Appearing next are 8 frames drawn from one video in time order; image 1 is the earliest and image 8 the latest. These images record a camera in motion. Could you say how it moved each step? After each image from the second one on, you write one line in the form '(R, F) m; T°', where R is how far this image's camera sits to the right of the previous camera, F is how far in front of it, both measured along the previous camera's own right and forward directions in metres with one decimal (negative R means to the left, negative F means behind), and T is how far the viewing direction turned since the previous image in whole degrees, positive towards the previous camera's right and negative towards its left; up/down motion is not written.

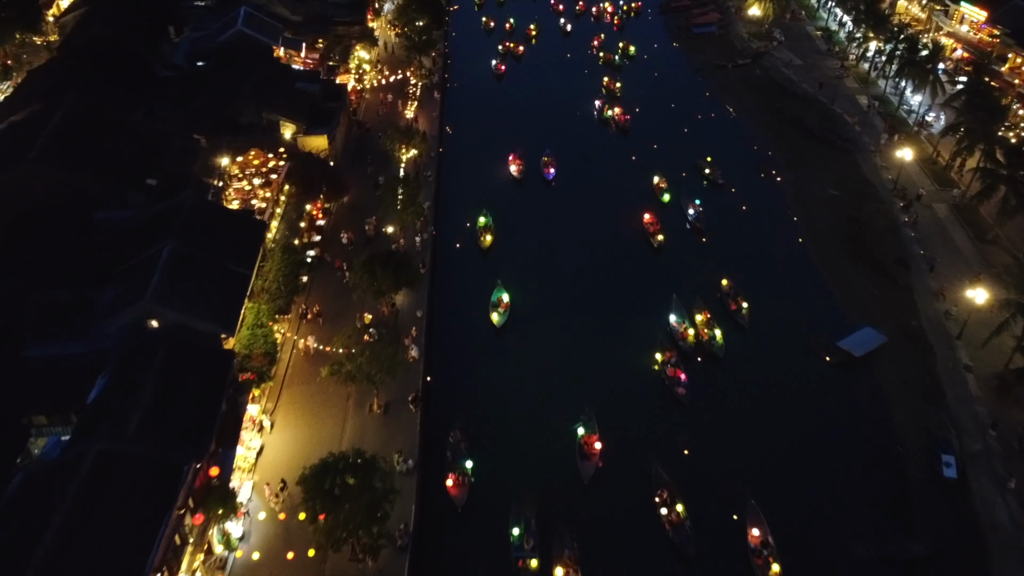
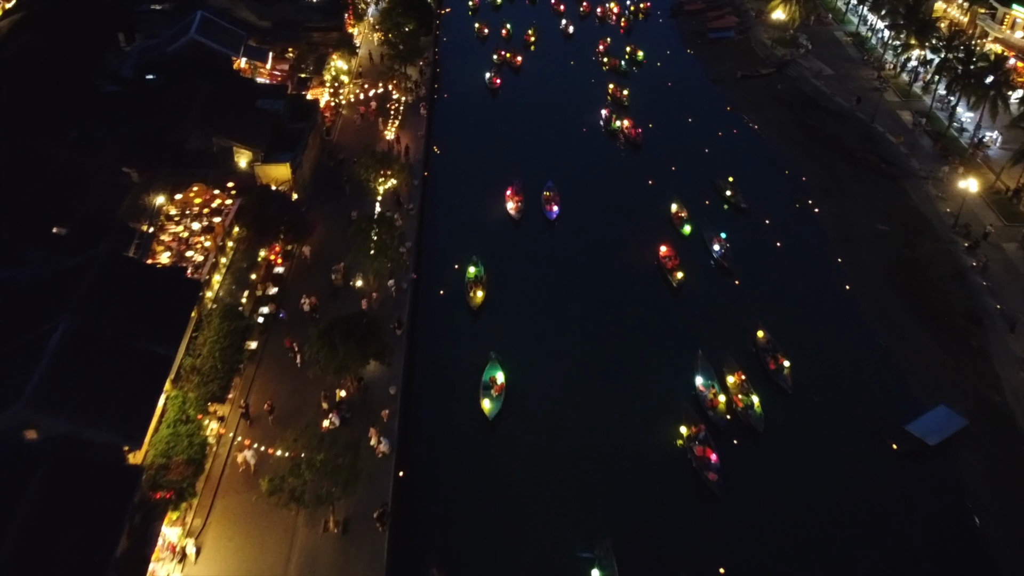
(+0.2, +7.0) m; 0°
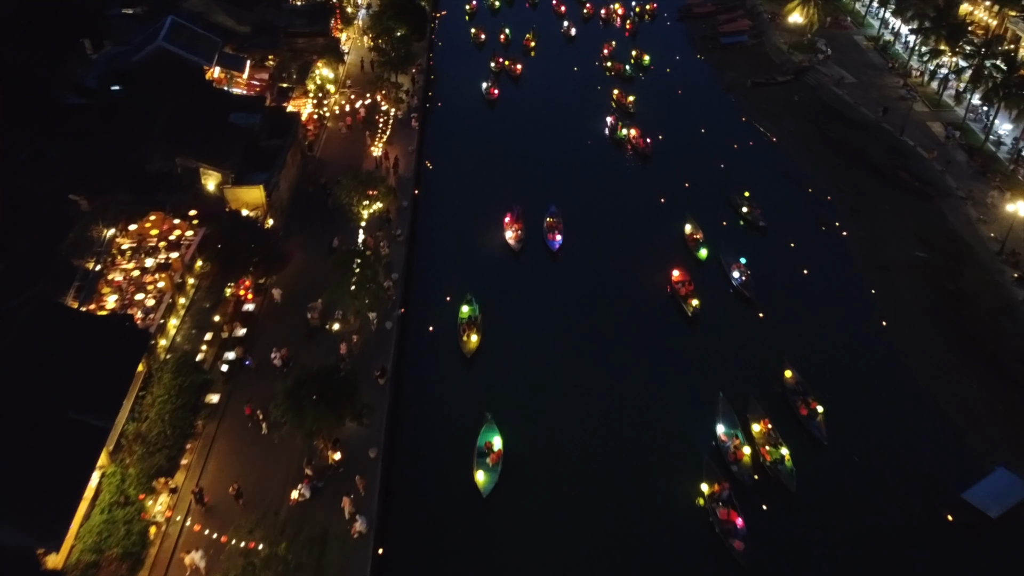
(+0.1, +4.0) m; 0°
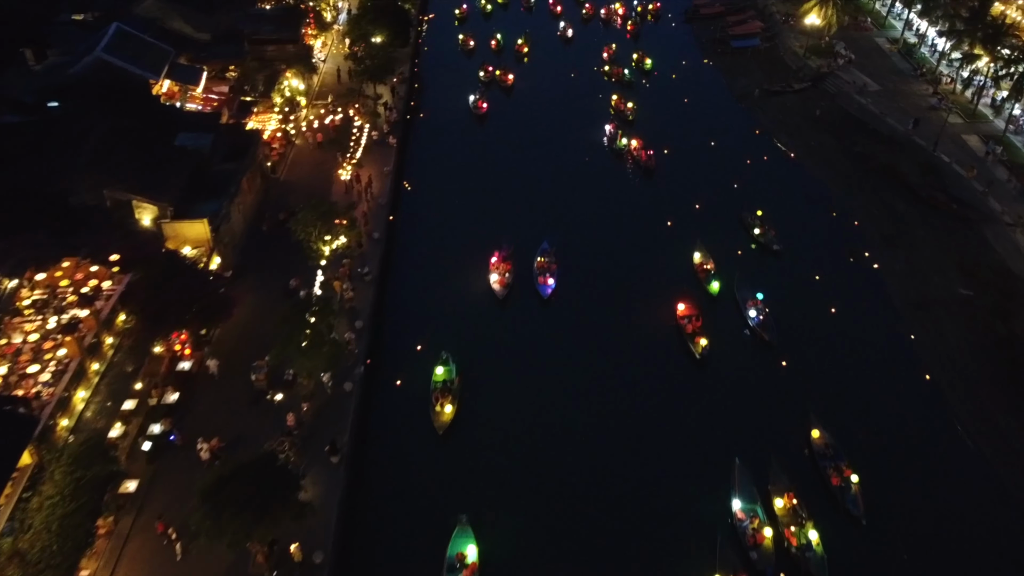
(+0.8, +4.8) m; 0°
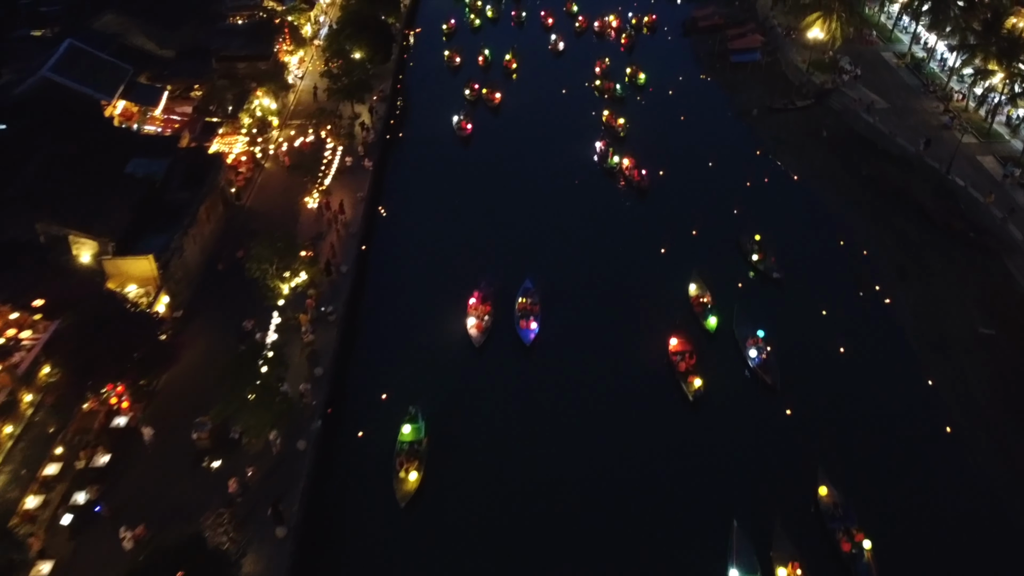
(+0.9, +2.8) m; 0°
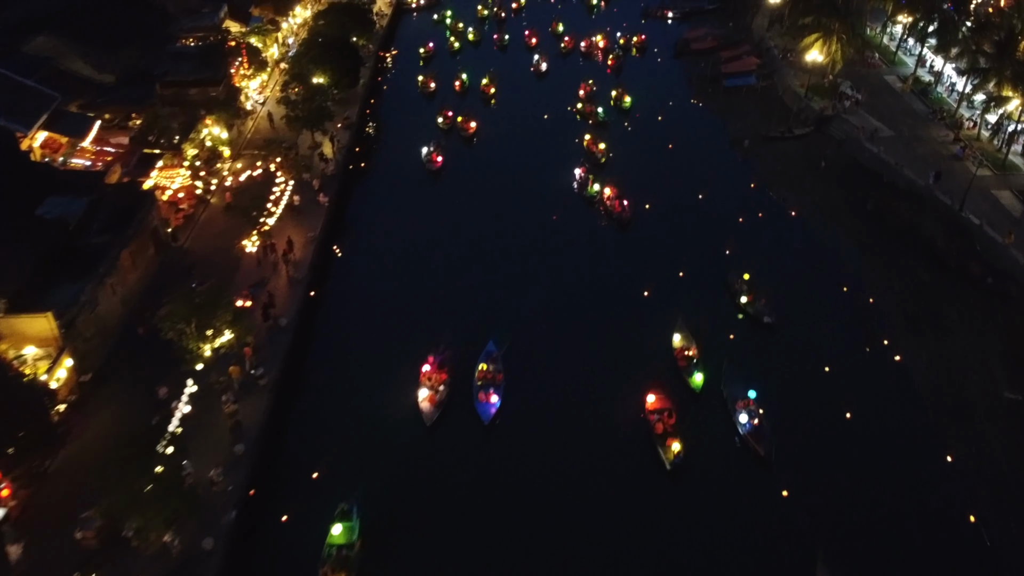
(+1.4, +3.7) m; 0°
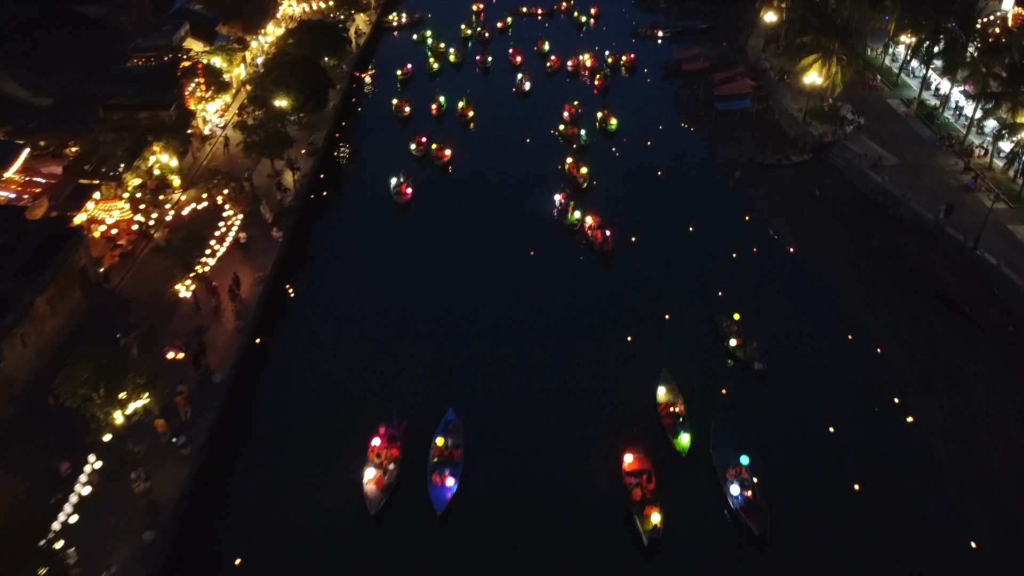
(+1.1, +3.2) m; 0°
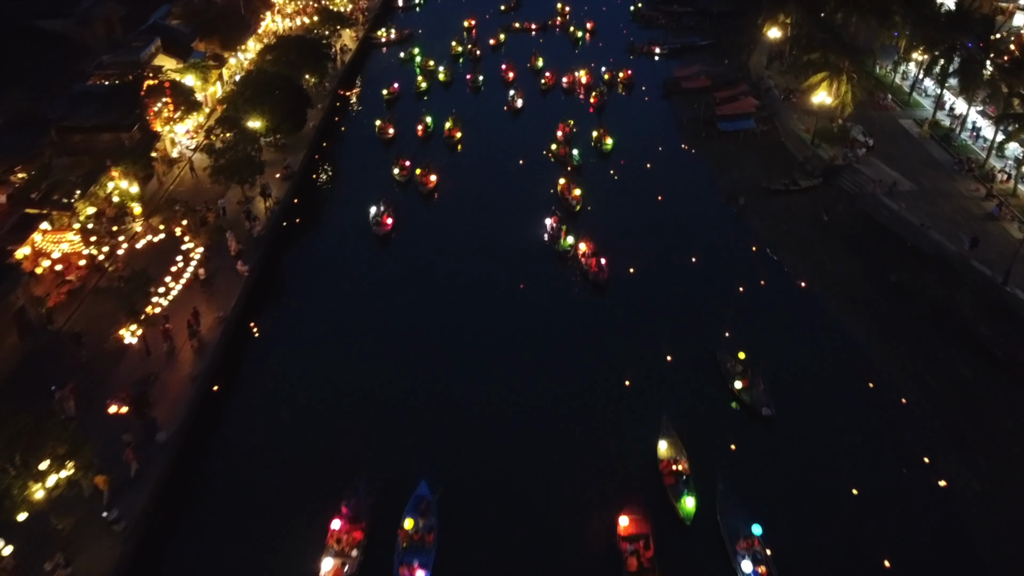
(+0.4, +2.8) m; 0°
